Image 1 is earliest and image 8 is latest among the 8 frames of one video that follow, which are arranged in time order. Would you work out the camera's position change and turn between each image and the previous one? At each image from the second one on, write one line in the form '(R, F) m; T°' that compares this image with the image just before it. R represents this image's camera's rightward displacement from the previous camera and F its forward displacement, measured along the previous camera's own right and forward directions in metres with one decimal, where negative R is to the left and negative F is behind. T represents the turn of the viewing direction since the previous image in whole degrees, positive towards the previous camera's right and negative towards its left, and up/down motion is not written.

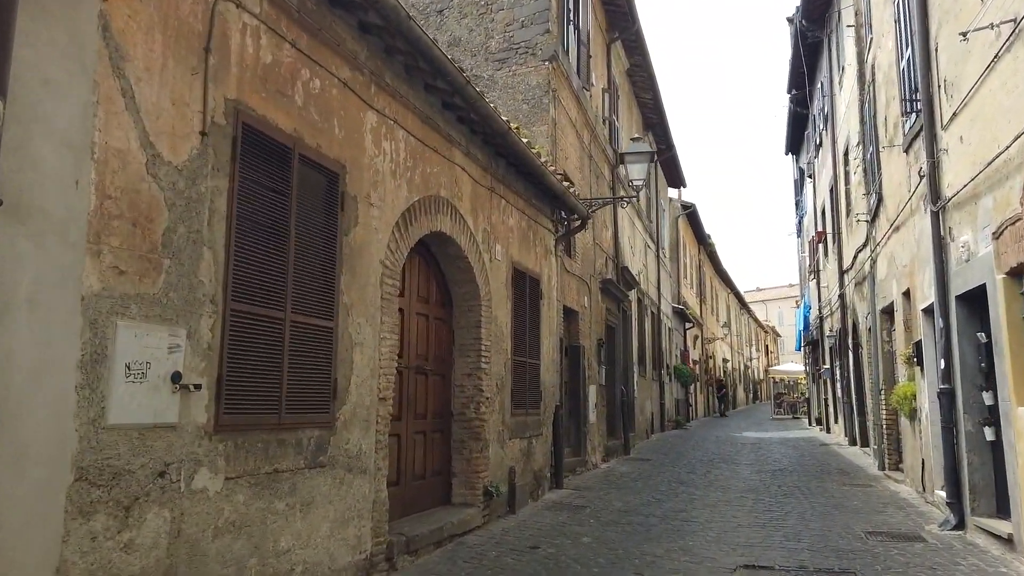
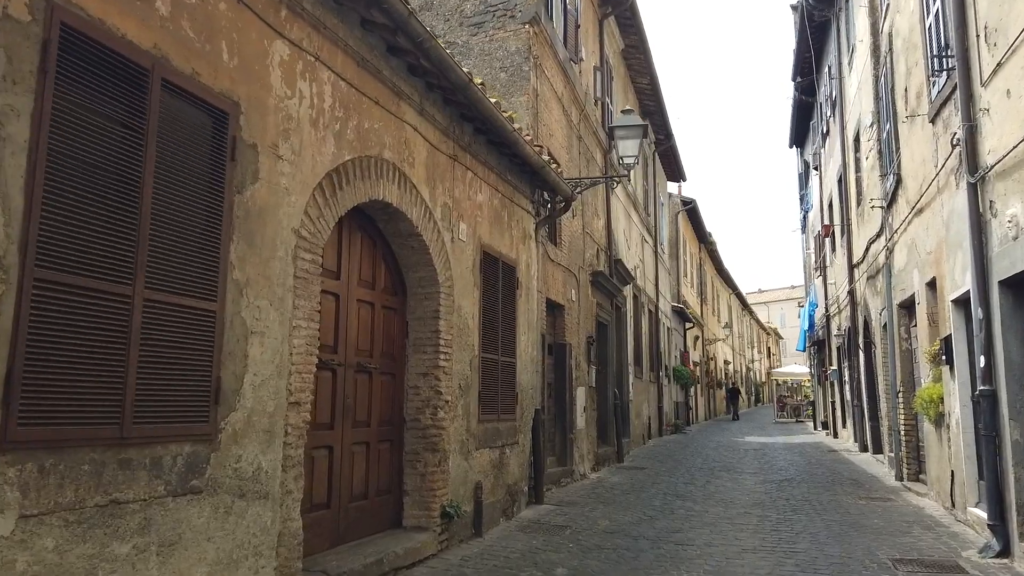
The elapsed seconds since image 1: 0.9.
(+0.3, +1.1) m; 0°
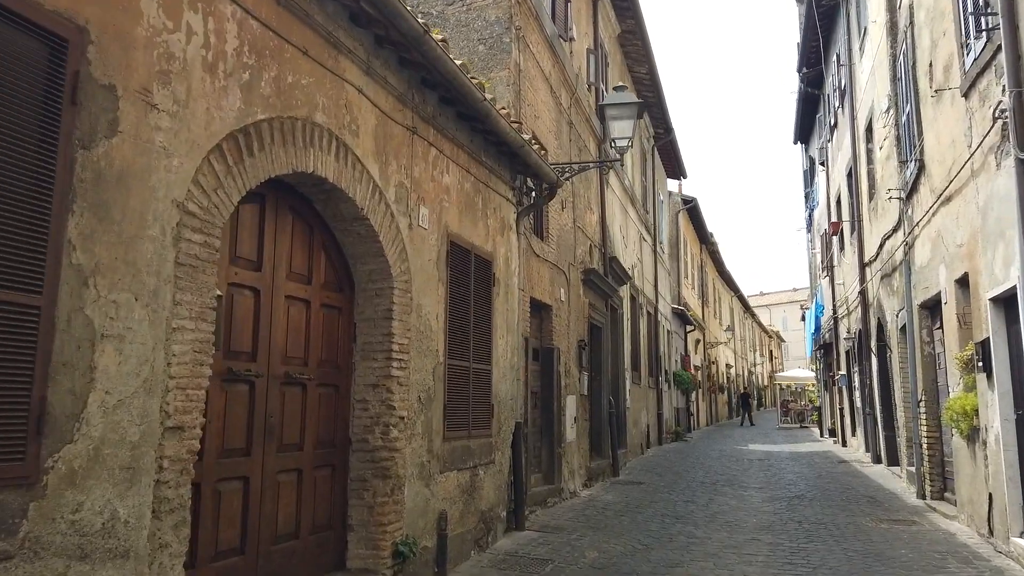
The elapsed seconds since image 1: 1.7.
(+0.2, +1.0) m; 0°
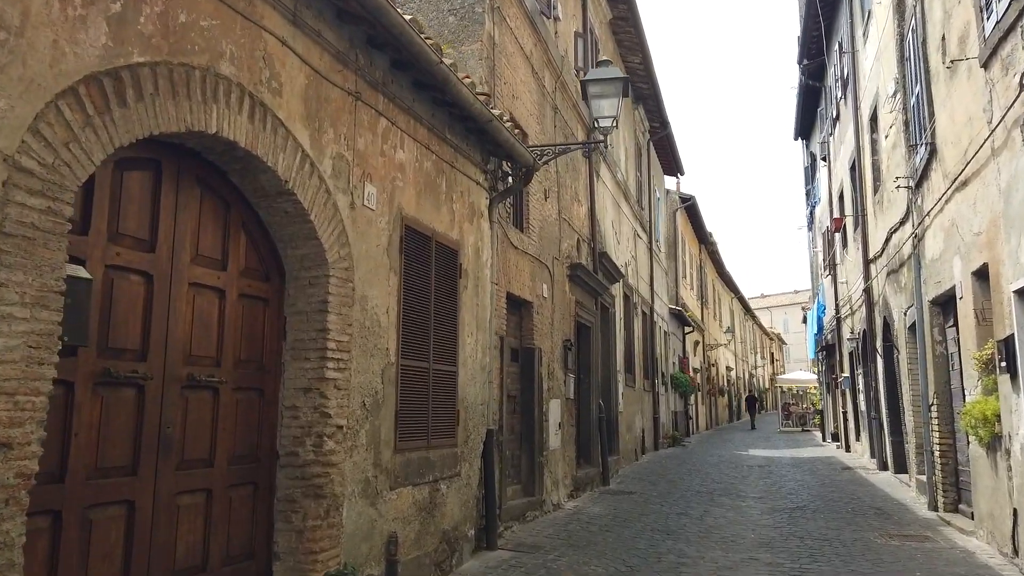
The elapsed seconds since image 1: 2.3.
(+0.3, +0.7) m; 0°
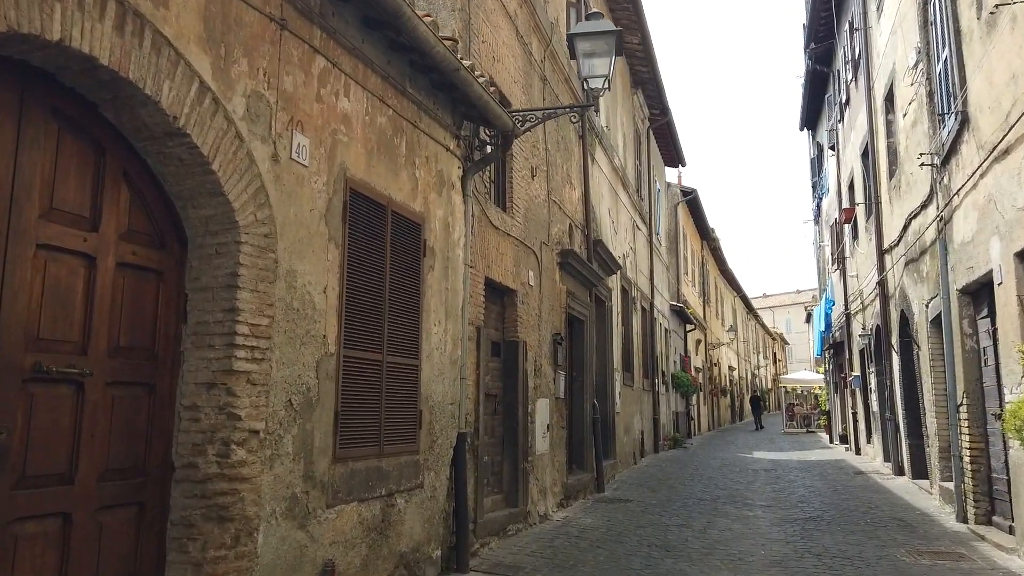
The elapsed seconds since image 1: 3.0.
(+0.2, +0.9) m; 0°
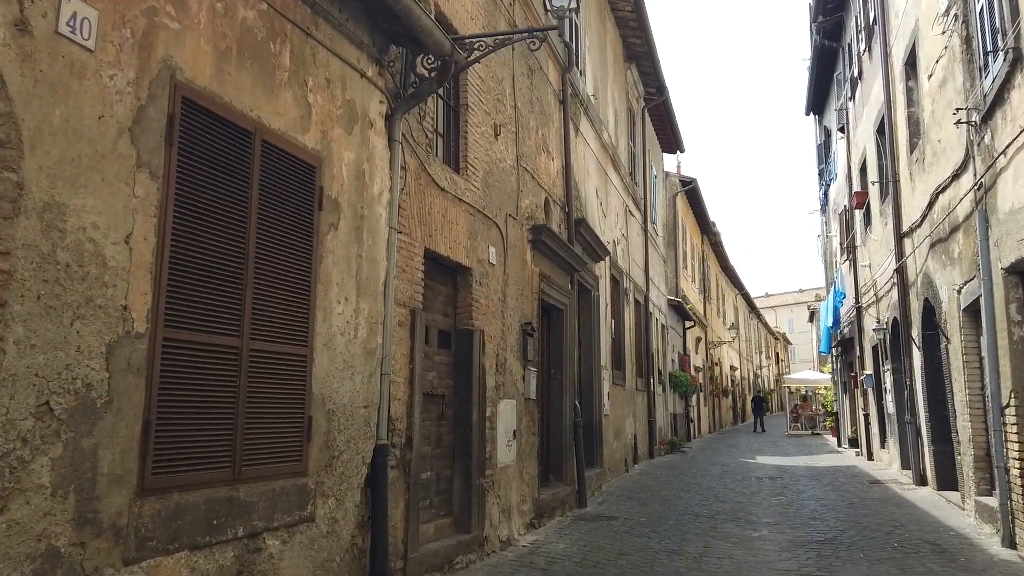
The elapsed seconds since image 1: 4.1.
(+0.4, +1.4) m; 0°
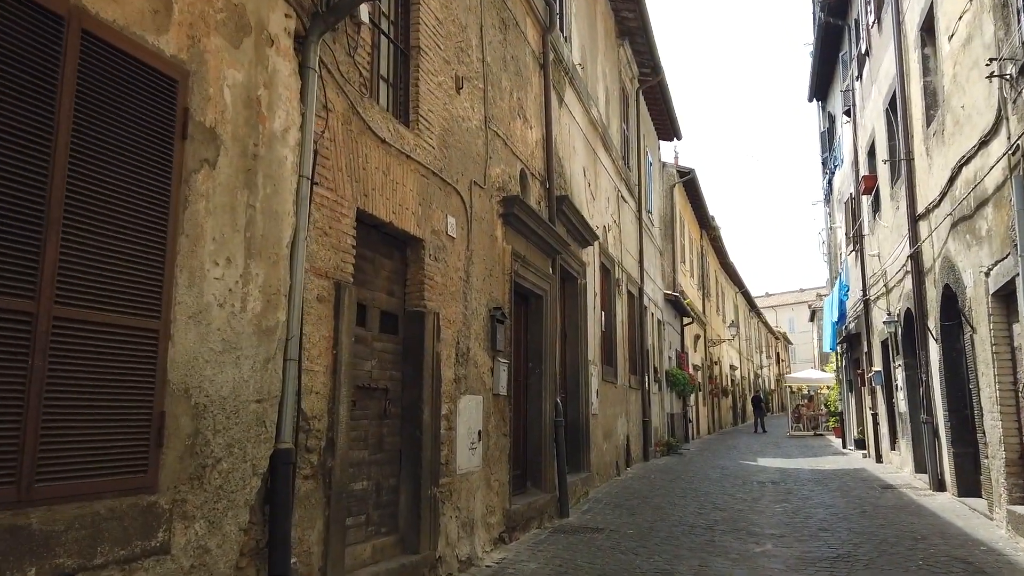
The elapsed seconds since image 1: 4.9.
(+0.3, +1.0) m; 0°
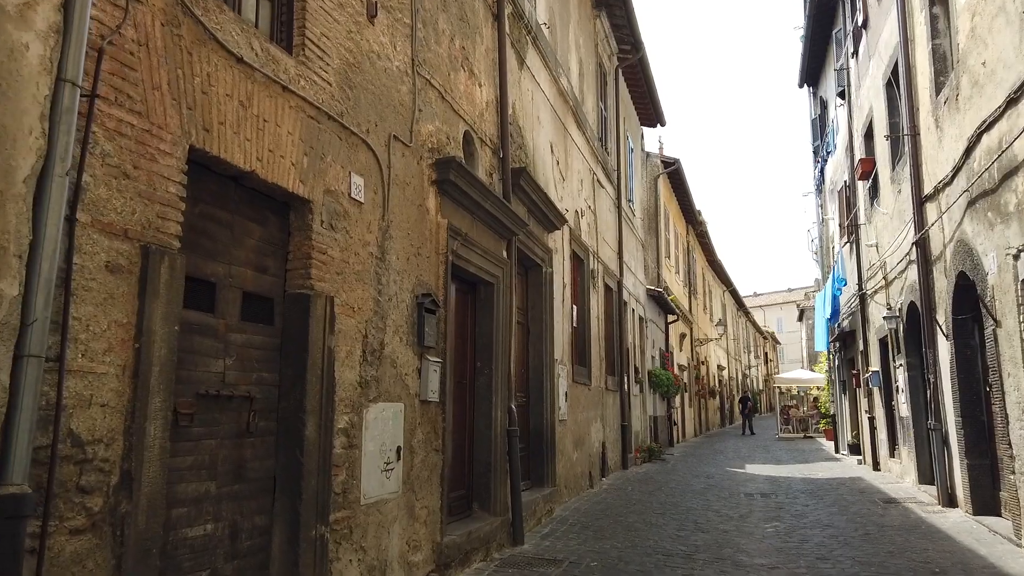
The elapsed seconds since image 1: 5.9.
(+0.4, +1.3) m; +1°
